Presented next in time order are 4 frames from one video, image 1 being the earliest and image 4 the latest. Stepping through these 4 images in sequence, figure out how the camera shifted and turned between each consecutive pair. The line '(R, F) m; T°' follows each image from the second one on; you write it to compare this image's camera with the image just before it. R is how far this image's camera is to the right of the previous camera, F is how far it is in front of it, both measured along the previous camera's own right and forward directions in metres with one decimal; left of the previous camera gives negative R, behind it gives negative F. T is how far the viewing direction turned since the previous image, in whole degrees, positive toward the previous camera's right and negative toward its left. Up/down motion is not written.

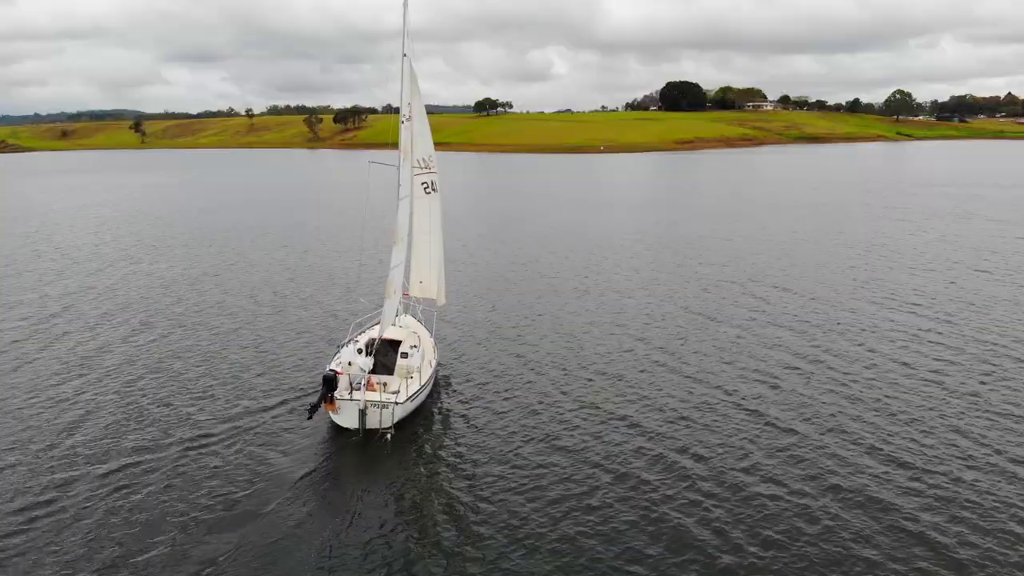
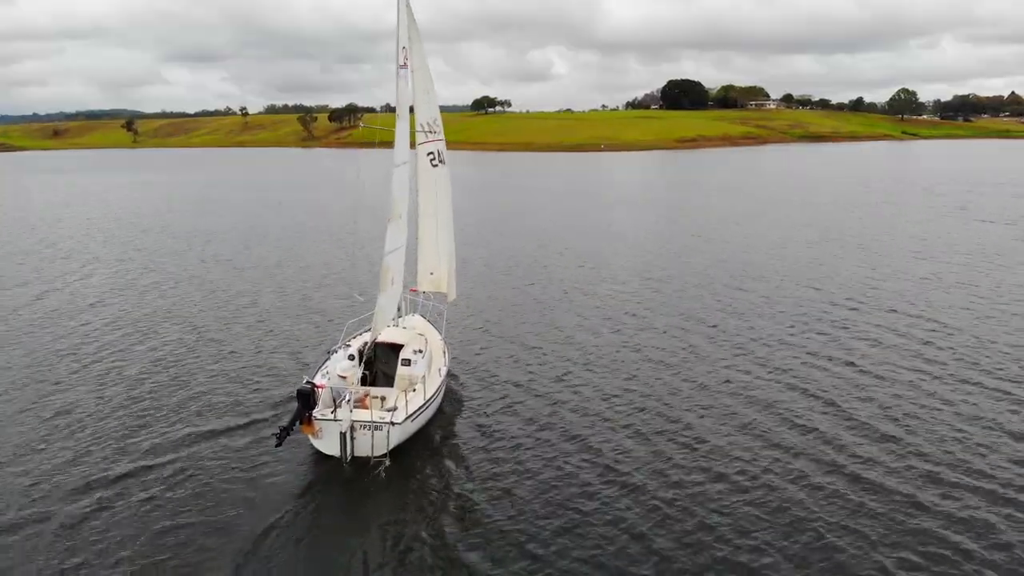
(-0.8, +4.6) m; 0°
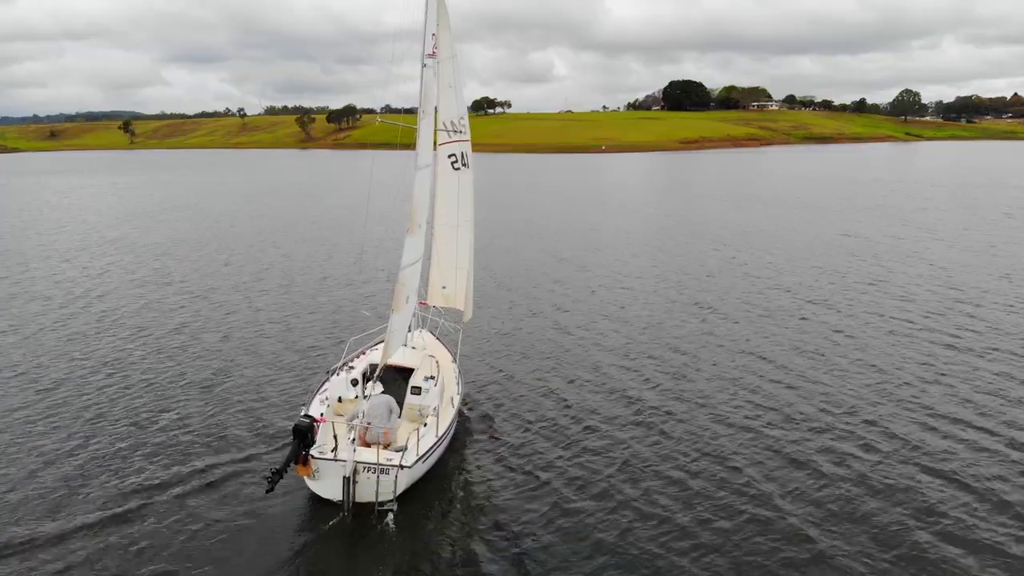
(-0.8, +1.5) m; 0°
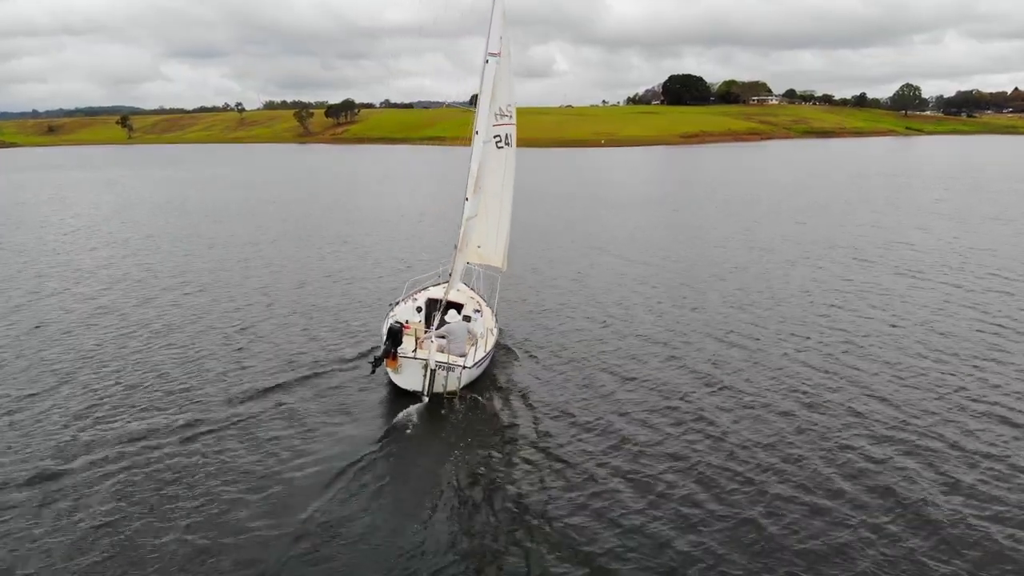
(-0.5, -3.2) m; 0°
